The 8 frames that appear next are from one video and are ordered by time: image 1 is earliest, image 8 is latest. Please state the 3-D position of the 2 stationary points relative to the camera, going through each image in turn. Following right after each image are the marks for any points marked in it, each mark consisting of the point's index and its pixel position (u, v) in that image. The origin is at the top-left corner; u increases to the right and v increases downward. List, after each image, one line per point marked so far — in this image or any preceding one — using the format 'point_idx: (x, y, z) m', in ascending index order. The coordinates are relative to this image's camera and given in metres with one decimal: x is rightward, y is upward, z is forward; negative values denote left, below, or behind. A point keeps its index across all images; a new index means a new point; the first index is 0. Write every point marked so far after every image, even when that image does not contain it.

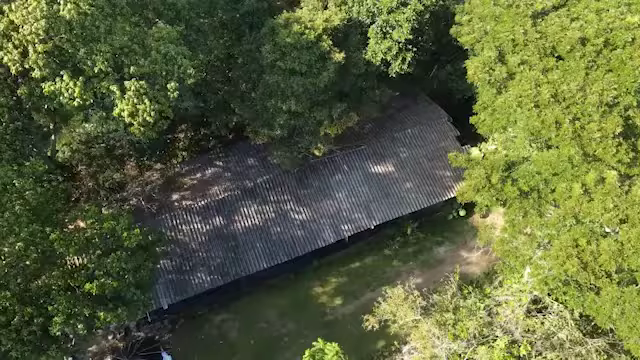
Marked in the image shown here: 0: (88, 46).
0: (-6.6, +3.8, +14.7) m
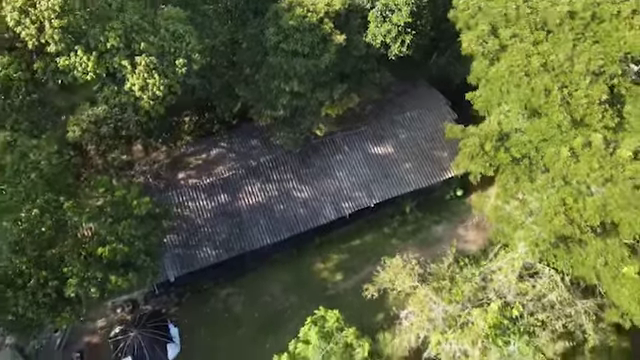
0: (-6.5, +4.7, +15.4) m
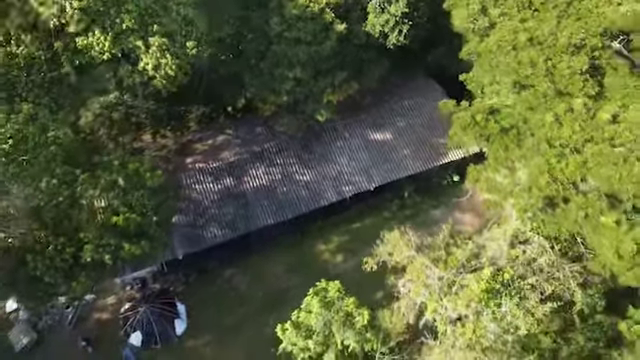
0: (-6.4, +5.5, +16.5) m
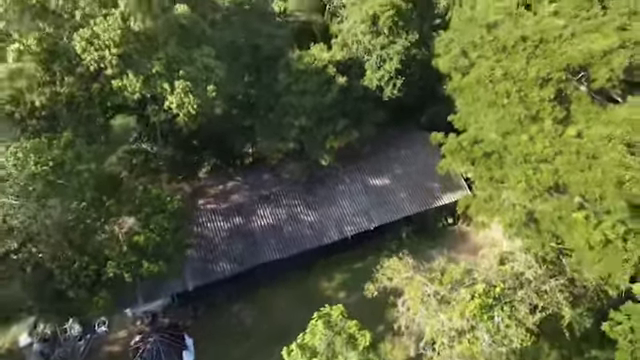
0: (-6.3, +4.6, +19.1) m
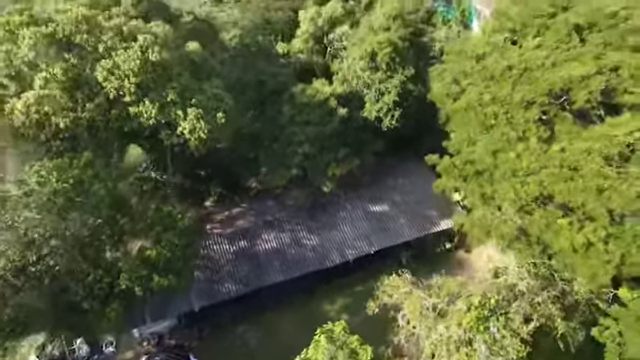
0: (-6.2, +3.8, +20.6) m
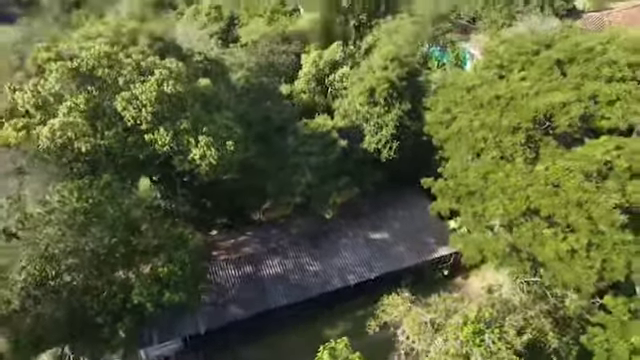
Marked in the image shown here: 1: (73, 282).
0: (-6.1, +2.8, +22.2) m
1: (-8.9, -3.7, +18.5) m
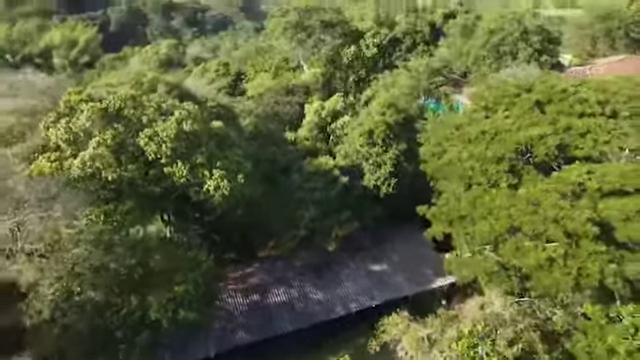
0: (-5.9, +1.4, +24.4) m
1: (-8.7, -4.6, +20.1) m
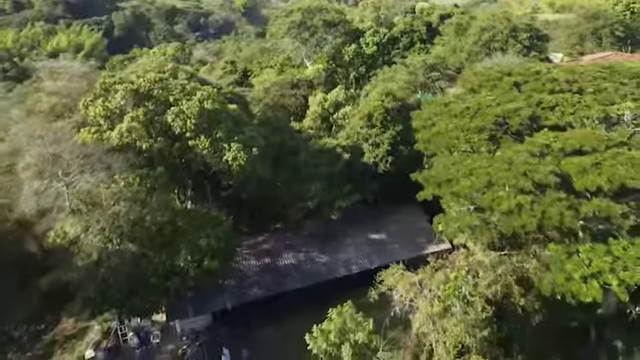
0: (-5.7, +2.9, +27.7) m
1: (-8.5, -3.1, +23.3) m
